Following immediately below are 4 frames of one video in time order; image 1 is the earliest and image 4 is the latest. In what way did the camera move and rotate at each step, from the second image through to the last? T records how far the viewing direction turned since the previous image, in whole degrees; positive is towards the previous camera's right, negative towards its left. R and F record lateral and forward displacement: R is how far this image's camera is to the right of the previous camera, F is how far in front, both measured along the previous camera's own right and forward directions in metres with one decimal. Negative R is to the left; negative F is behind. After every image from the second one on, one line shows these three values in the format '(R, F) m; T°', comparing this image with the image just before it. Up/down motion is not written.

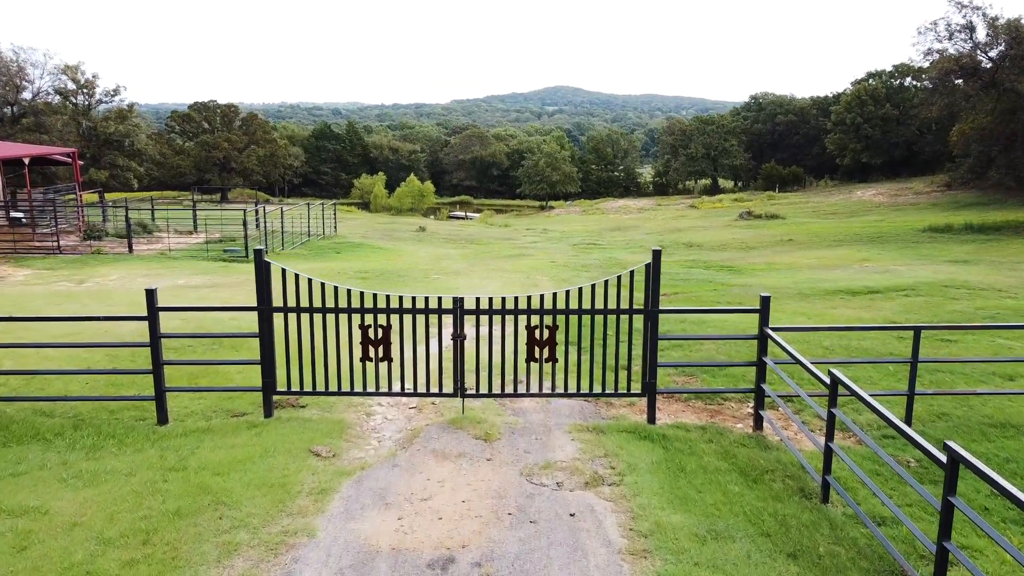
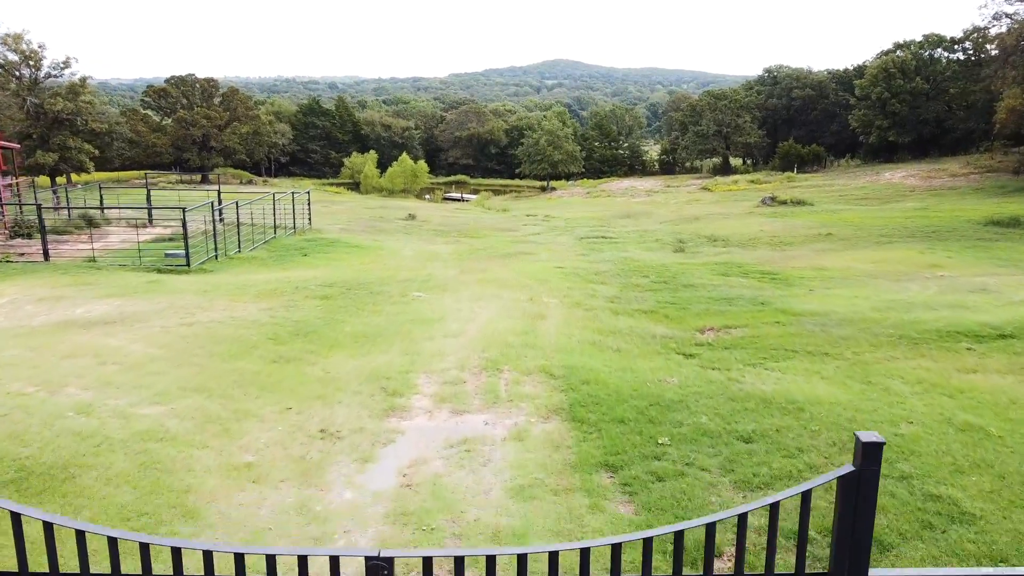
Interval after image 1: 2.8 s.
(0.0, +3.6) m; 0°
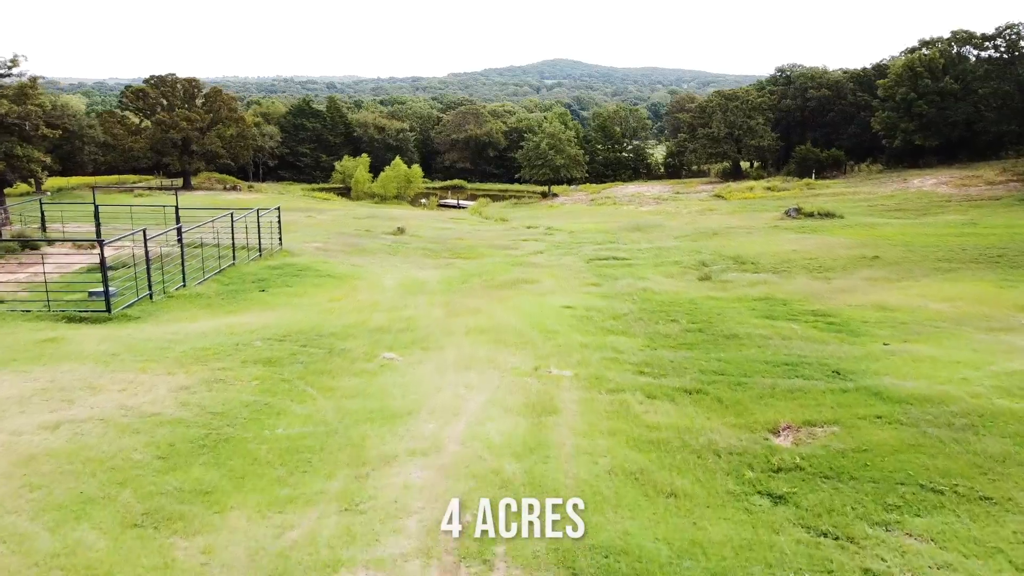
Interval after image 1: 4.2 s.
(0.0, +3.3) m; 0°
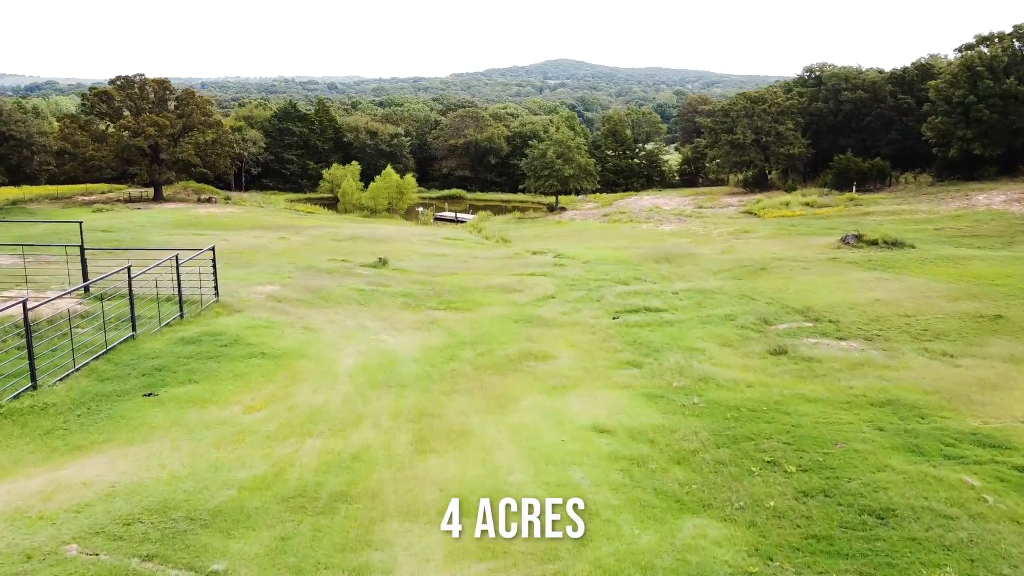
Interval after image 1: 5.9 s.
(0.0, +5.4) m; 0°
